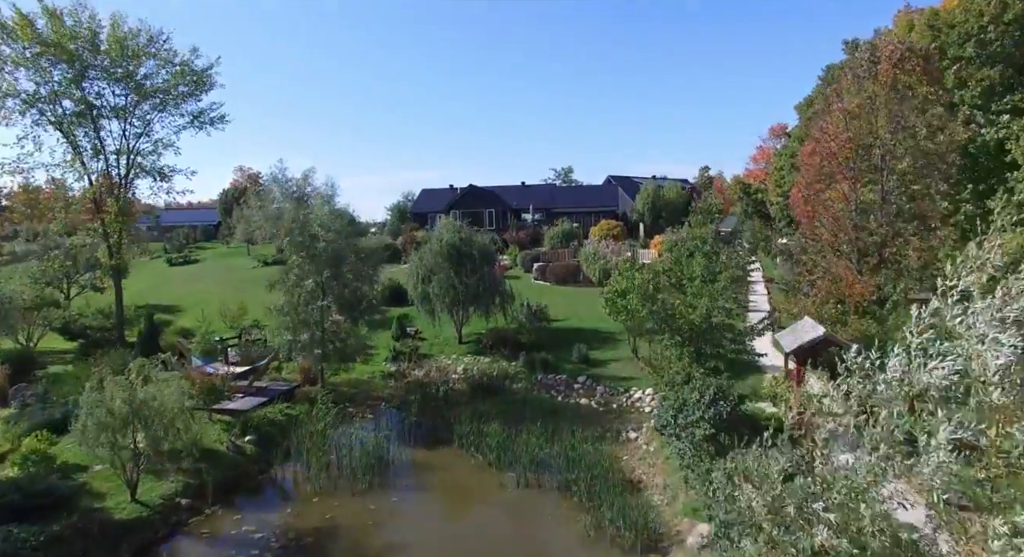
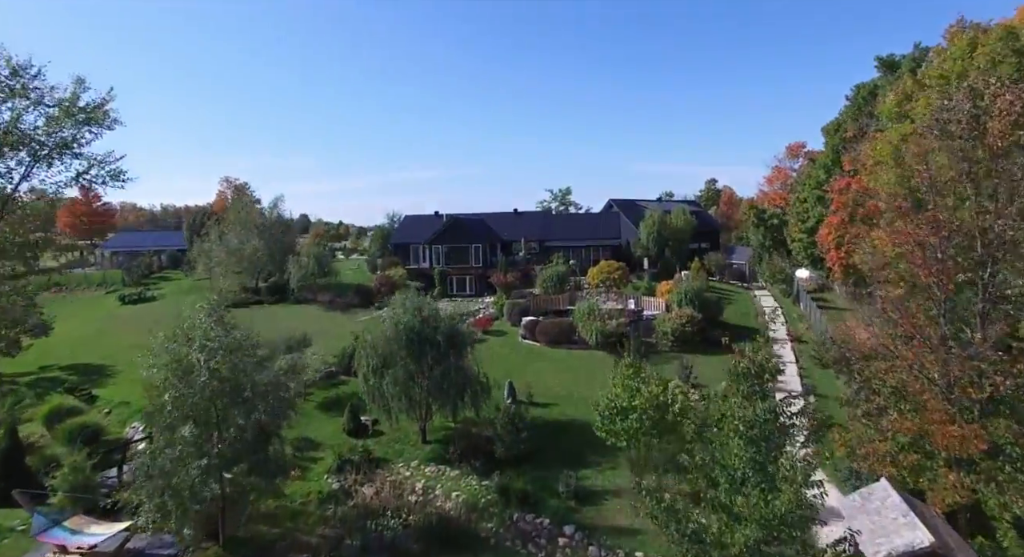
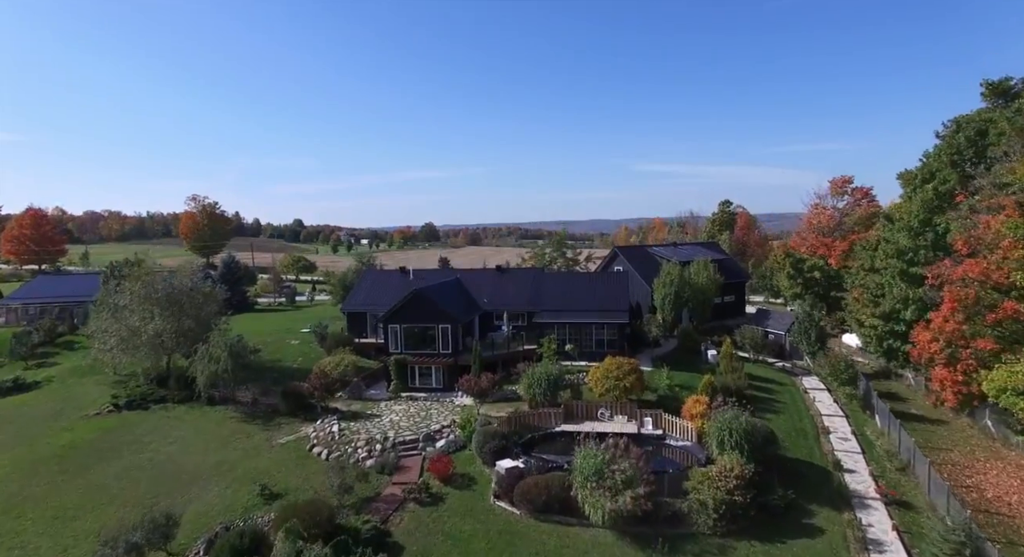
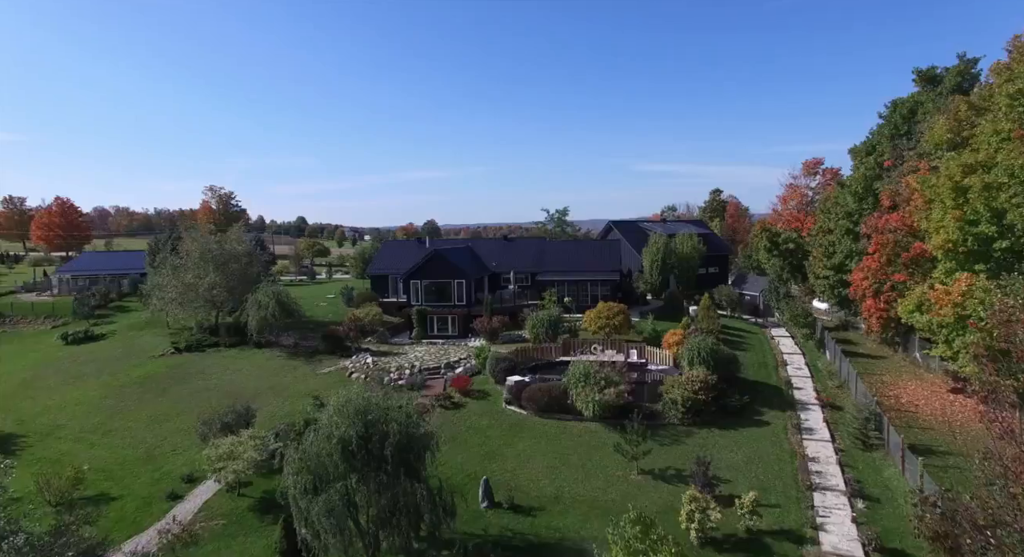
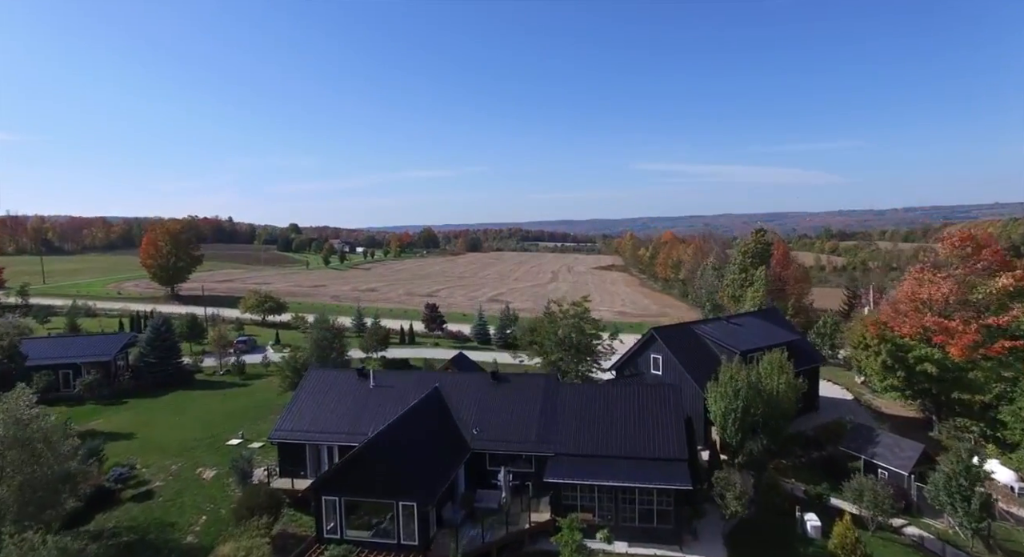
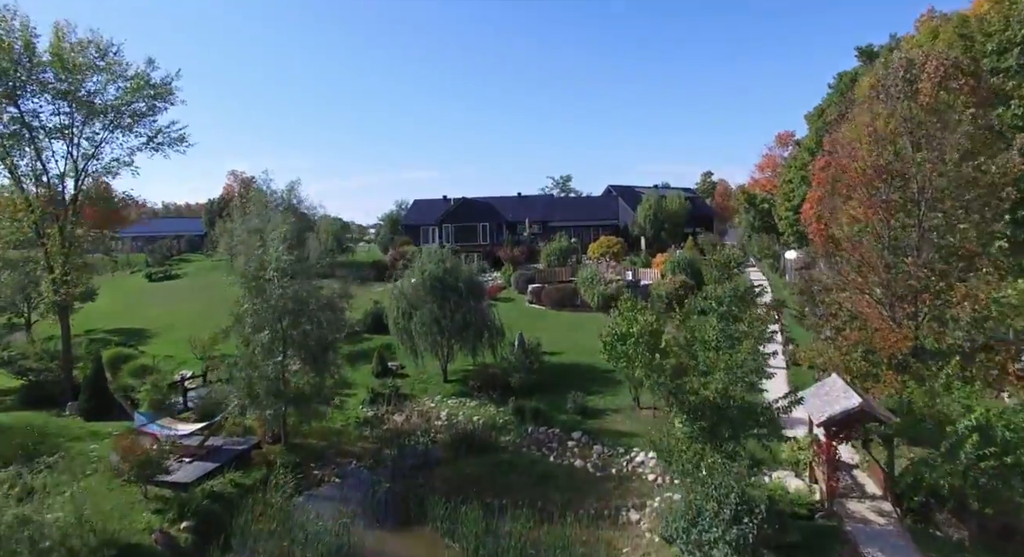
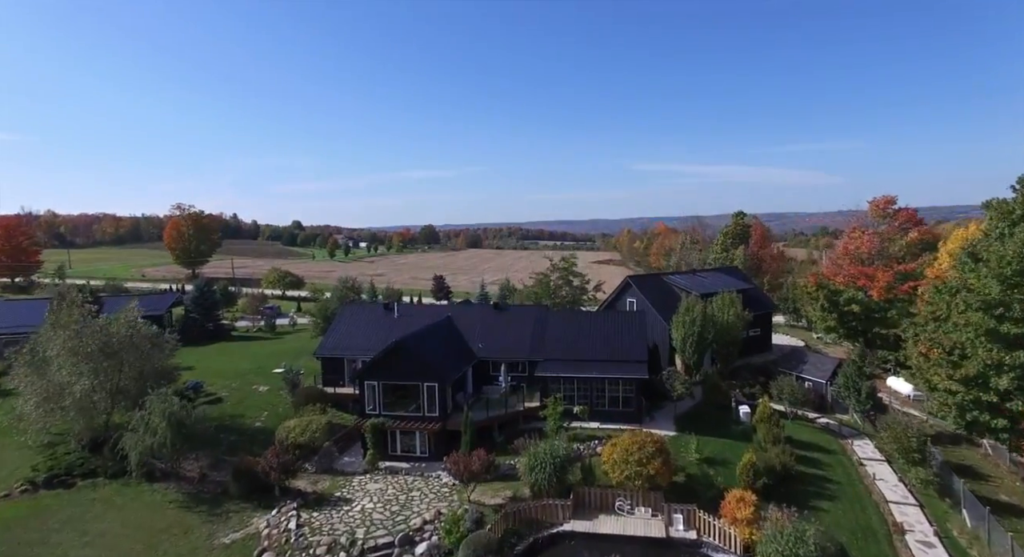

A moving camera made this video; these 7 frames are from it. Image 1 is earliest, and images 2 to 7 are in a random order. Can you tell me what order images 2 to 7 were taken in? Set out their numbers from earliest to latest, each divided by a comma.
6, 2, 4, 3, 7, 5
